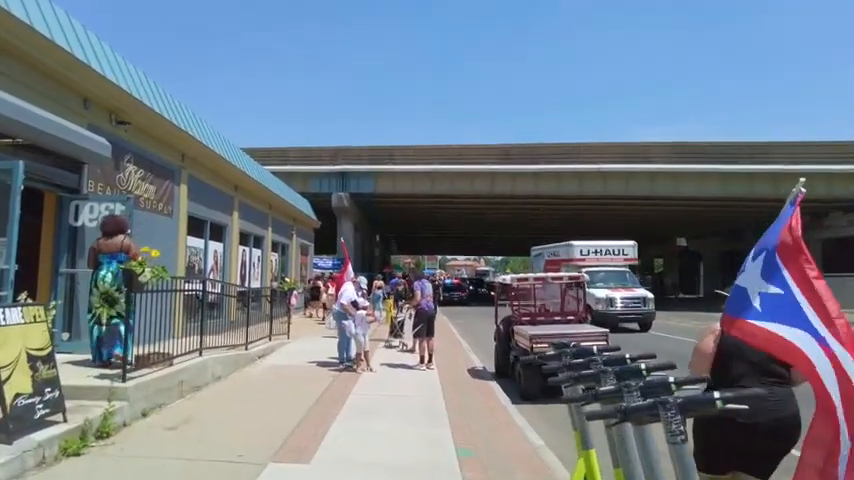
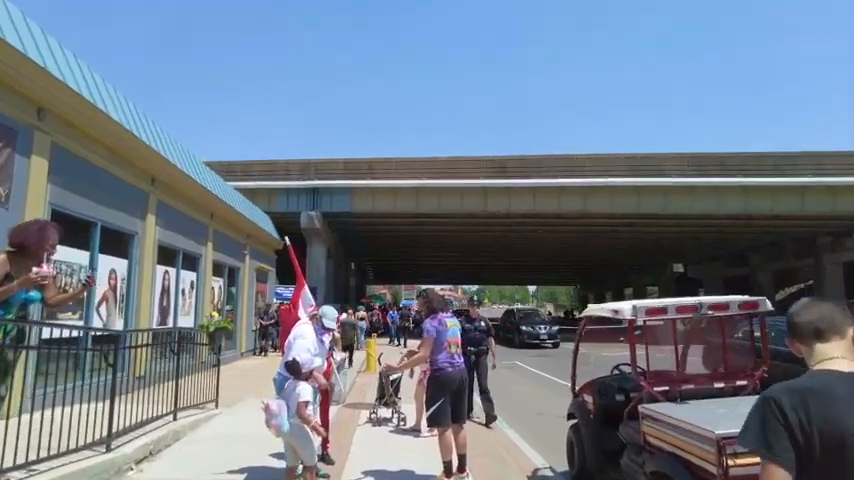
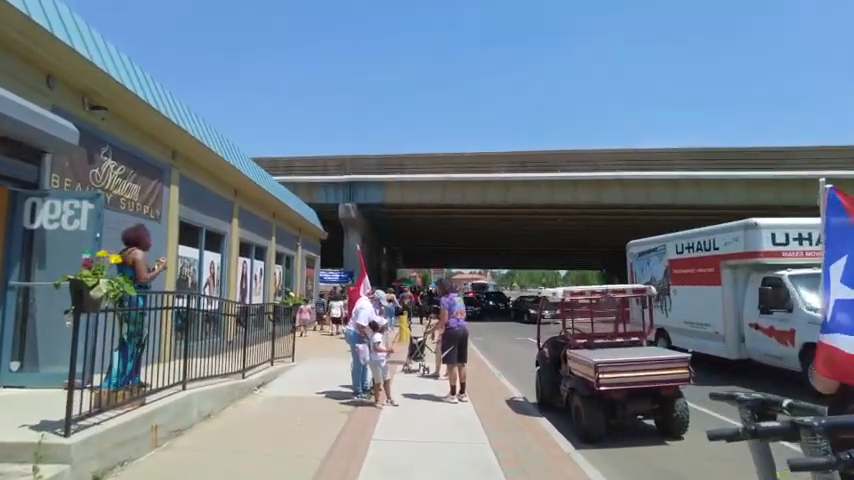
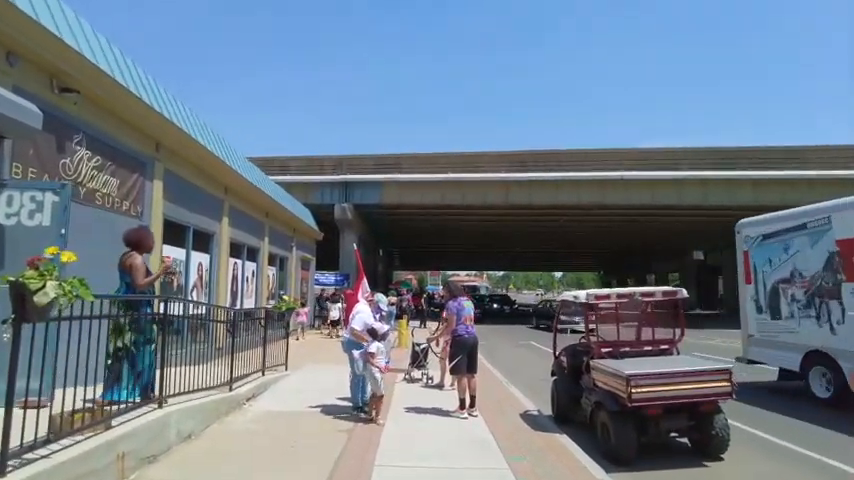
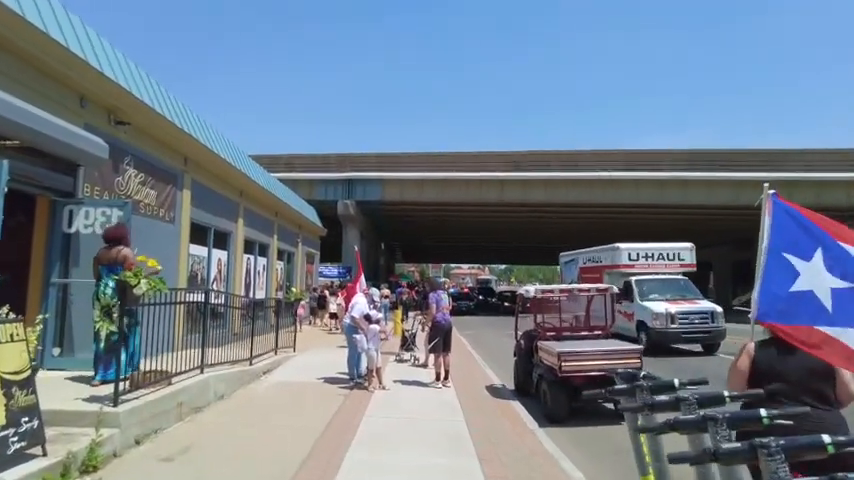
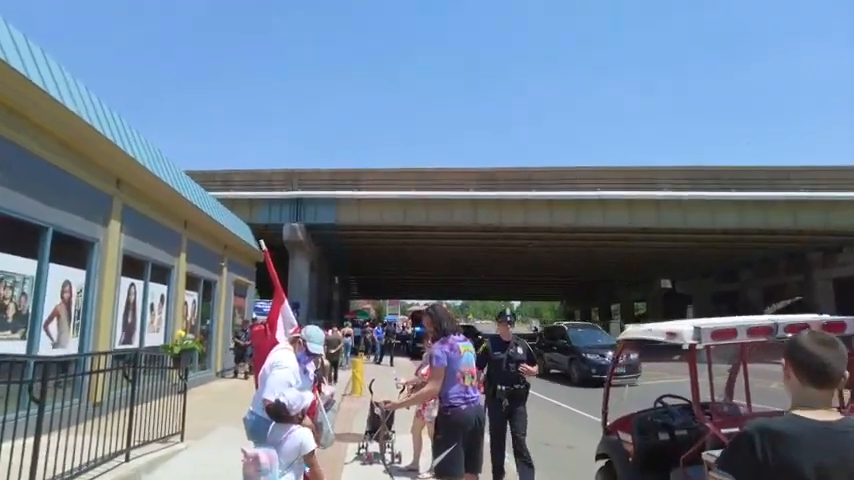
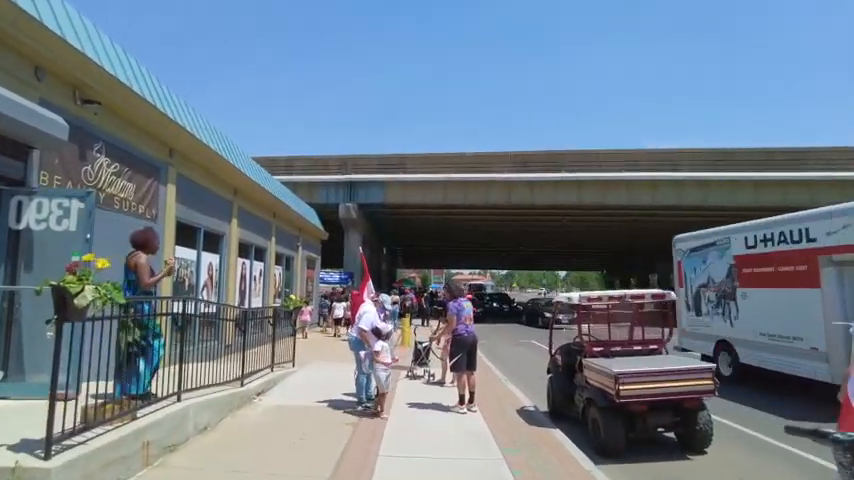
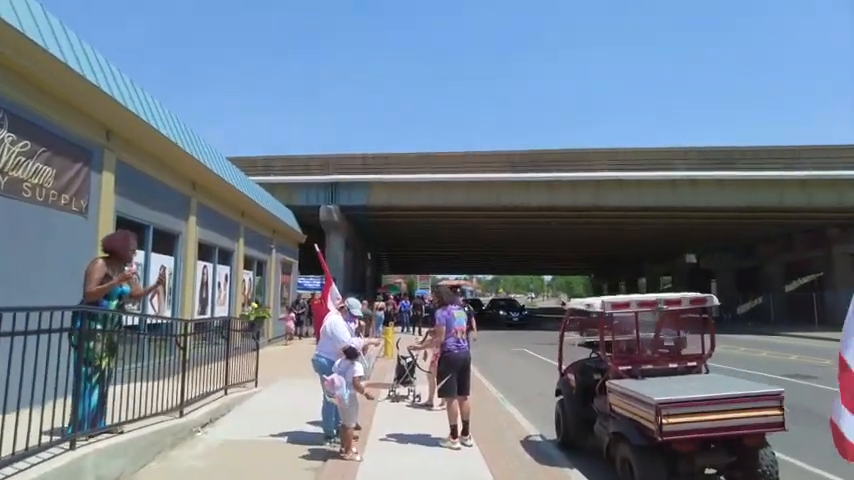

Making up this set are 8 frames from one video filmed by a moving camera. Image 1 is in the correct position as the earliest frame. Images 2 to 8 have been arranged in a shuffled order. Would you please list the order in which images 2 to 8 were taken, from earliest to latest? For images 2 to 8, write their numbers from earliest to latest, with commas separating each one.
5, 3, 7, 4, 8, 2, 6
